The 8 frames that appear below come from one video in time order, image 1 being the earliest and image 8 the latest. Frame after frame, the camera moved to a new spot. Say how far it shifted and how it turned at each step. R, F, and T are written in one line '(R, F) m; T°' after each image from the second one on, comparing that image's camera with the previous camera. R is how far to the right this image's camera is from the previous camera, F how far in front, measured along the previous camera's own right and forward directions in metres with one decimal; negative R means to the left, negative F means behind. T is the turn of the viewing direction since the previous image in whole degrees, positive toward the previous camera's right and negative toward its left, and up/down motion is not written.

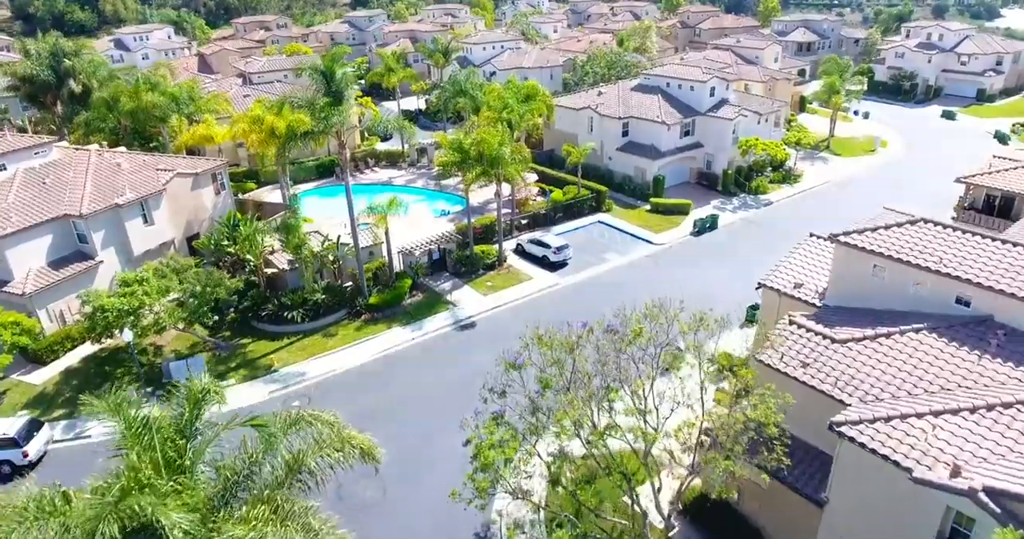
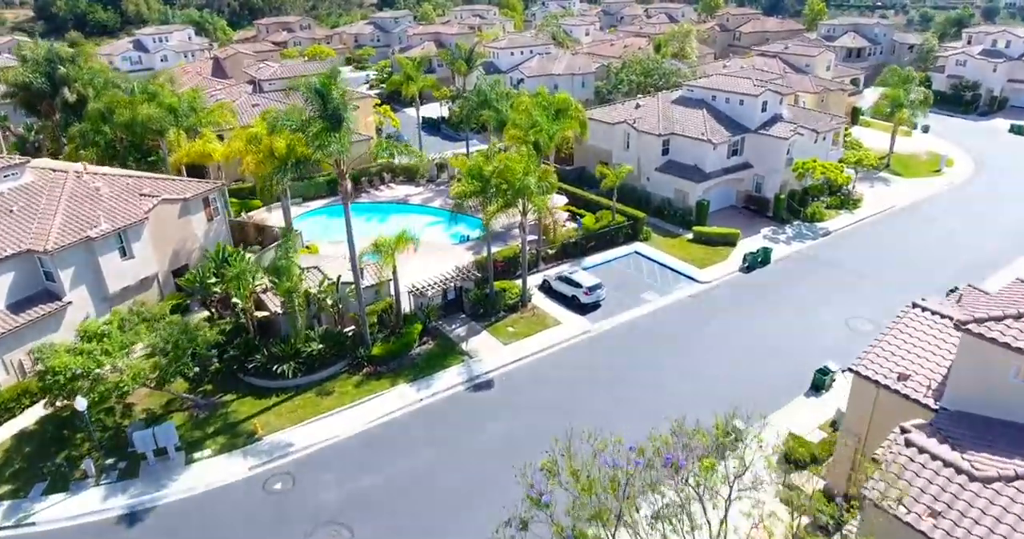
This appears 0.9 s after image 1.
(0.0, +4.8) m; -2°
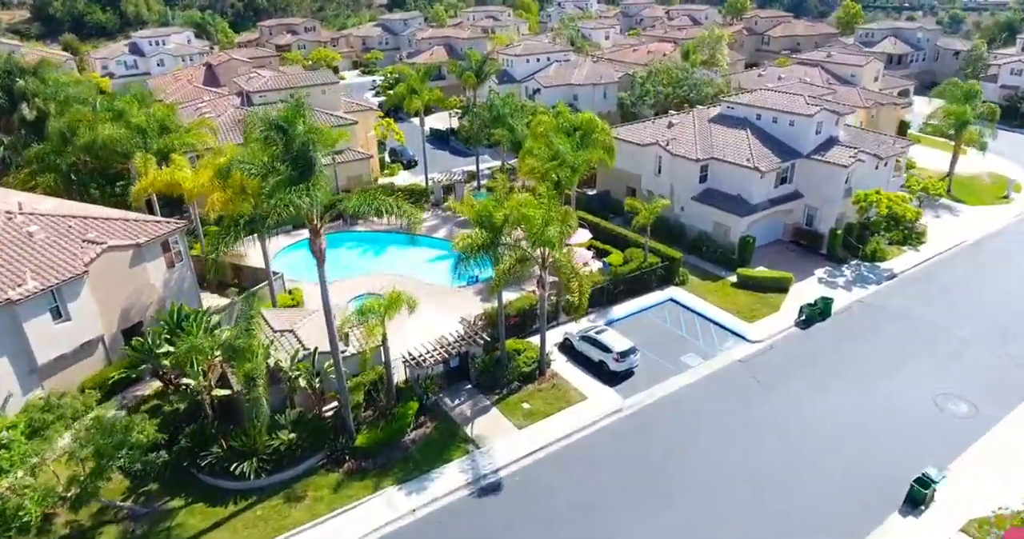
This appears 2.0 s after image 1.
(-0.2, +5.8) m; -1°
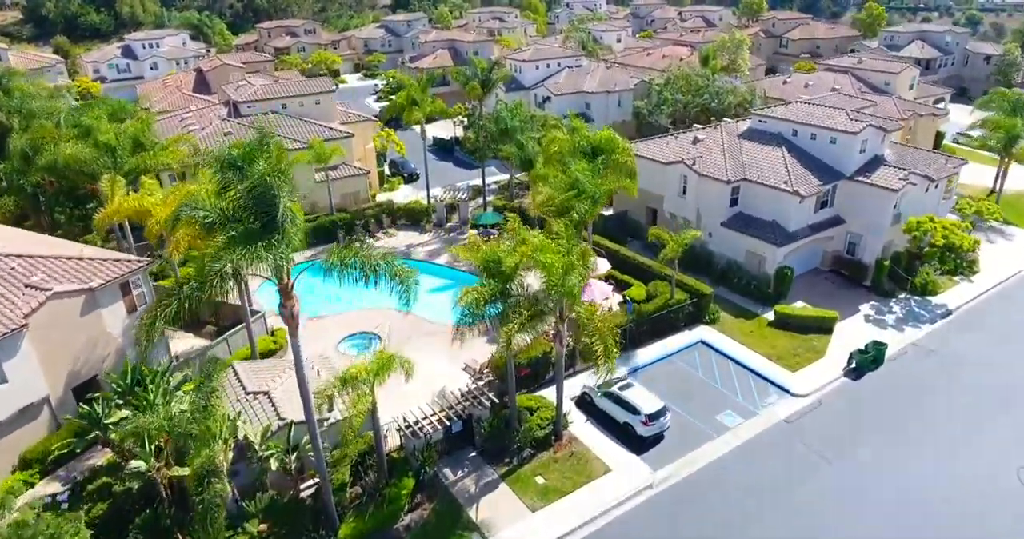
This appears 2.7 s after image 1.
(-0.3, +4.0) m; 0°
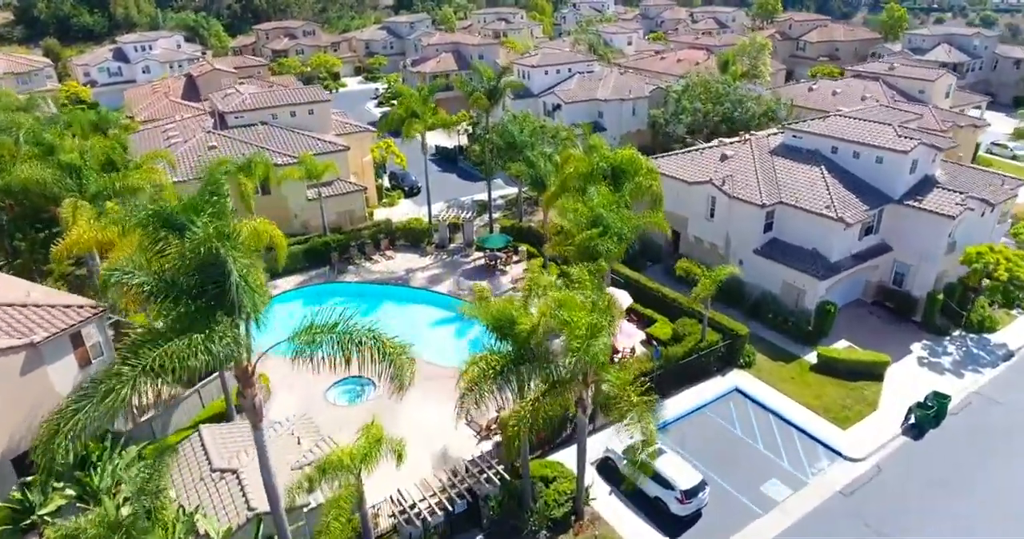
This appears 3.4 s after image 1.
(-0.3, +3.7) m; 0°
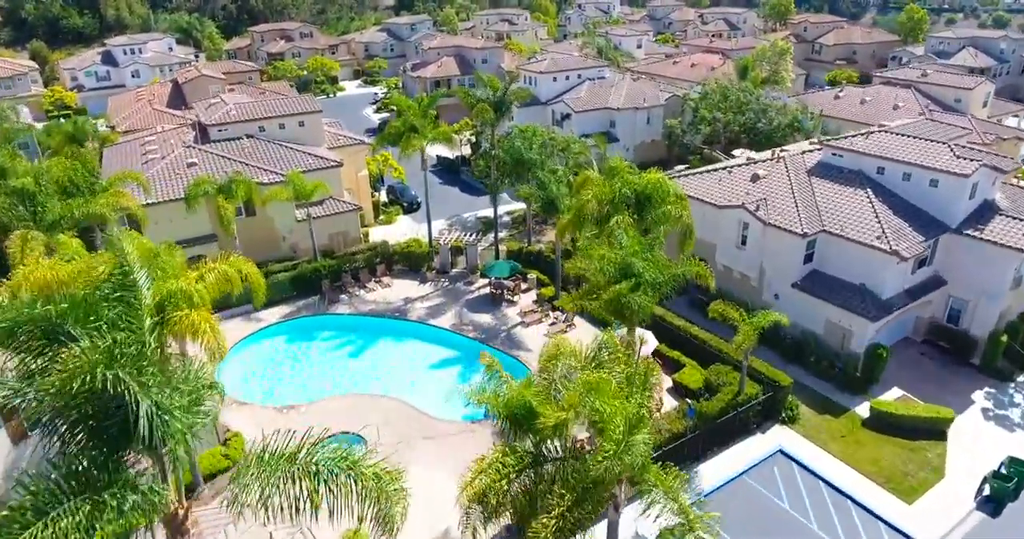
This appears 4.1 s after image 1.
(-0.4, +3.6) m; 0°
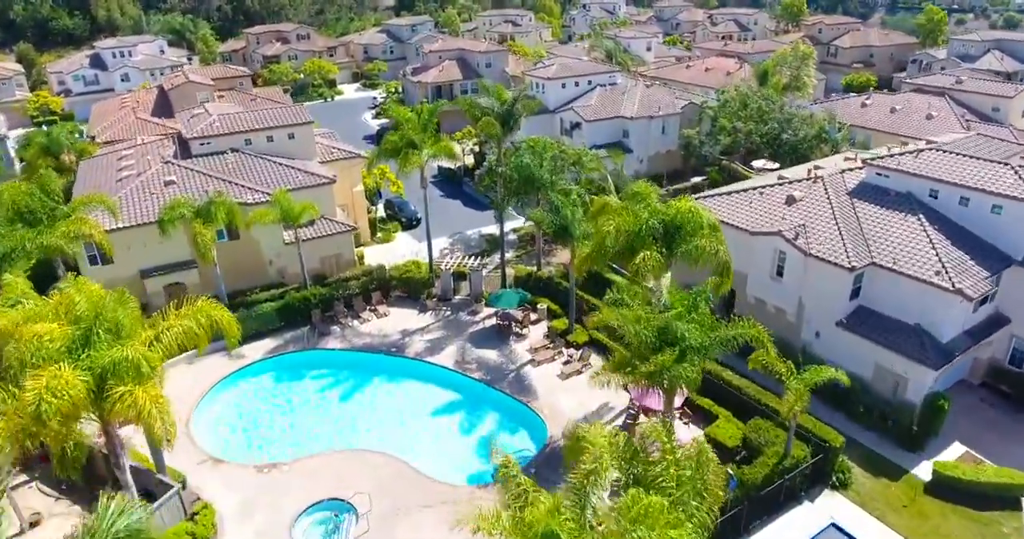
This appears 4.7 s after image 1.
(-0.4, +3.3) m; 0°
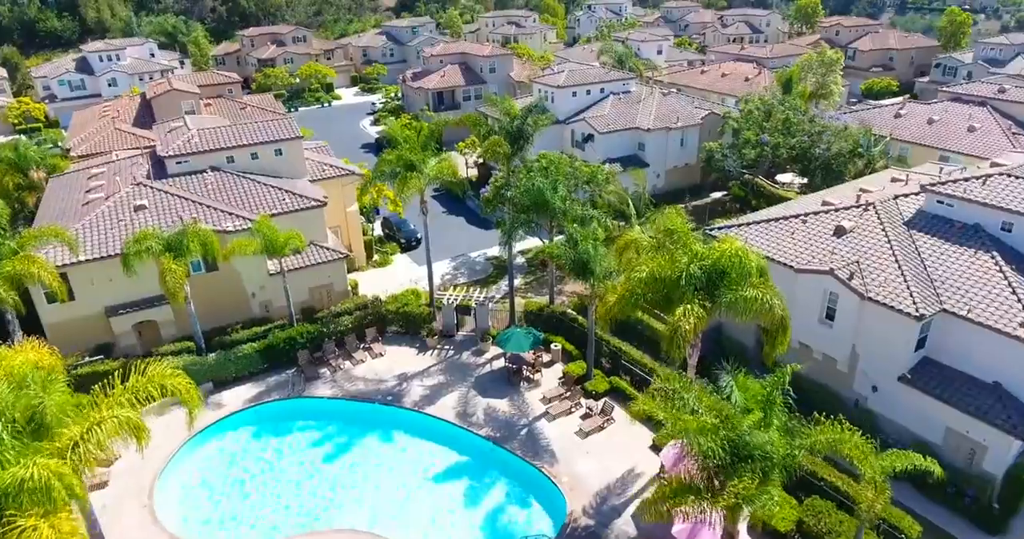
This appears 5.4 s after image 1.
(-0.4, +3.6) m; 0°
